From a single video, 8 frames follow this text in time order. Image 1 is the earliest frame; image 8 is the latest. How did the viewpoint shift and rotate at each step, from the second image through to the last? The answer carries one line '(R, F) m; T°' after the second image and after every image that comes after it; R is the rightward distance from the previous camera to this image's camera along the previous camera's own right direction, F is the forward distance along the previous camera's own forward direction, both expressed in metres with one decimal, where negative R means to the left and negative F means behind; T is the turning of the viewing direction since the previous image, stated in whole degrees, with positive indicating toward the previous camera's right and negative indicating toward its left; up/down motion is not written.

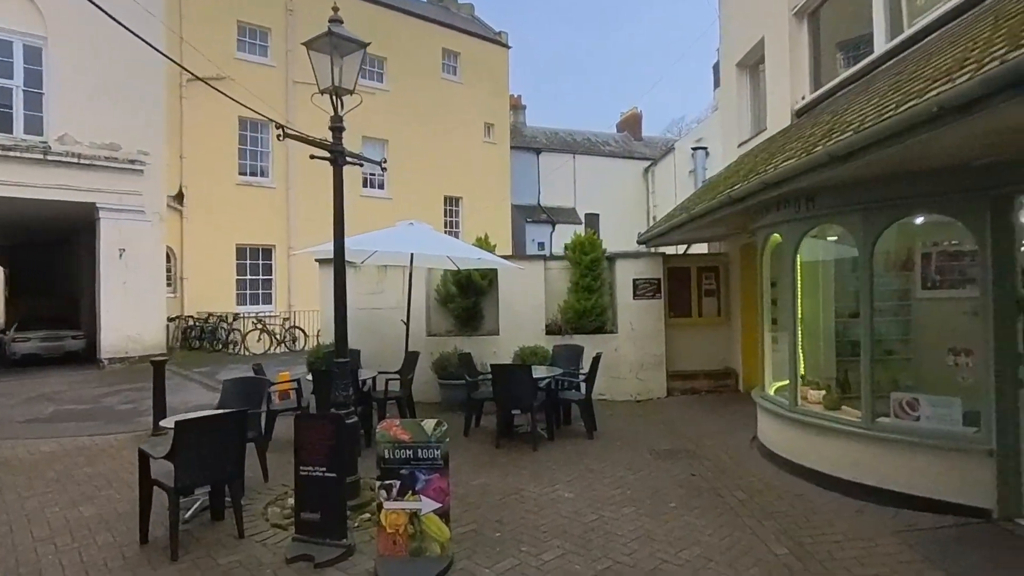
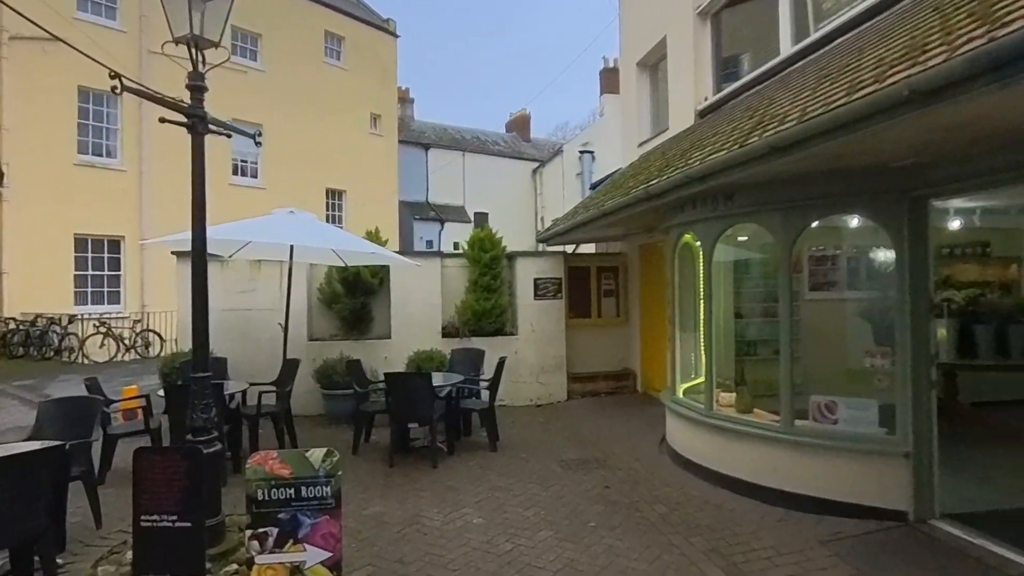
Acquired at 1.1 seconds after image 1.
(-0.2, +0.7) m; +11°
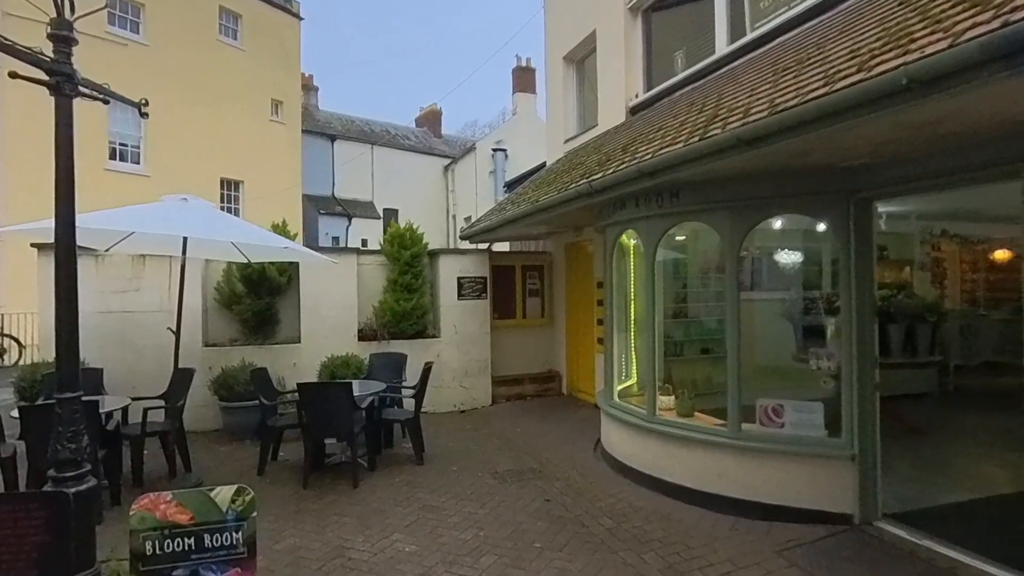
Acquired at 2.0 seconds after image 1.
(-0.2, +0.5) m; +9°
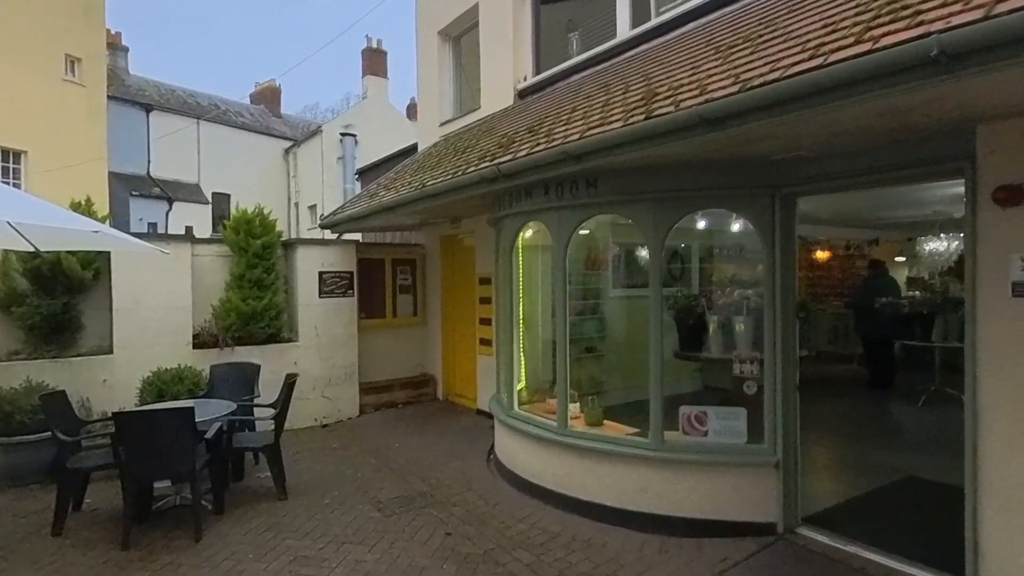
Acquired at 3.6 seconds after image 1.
(-0.4, +0.8) m; +15°
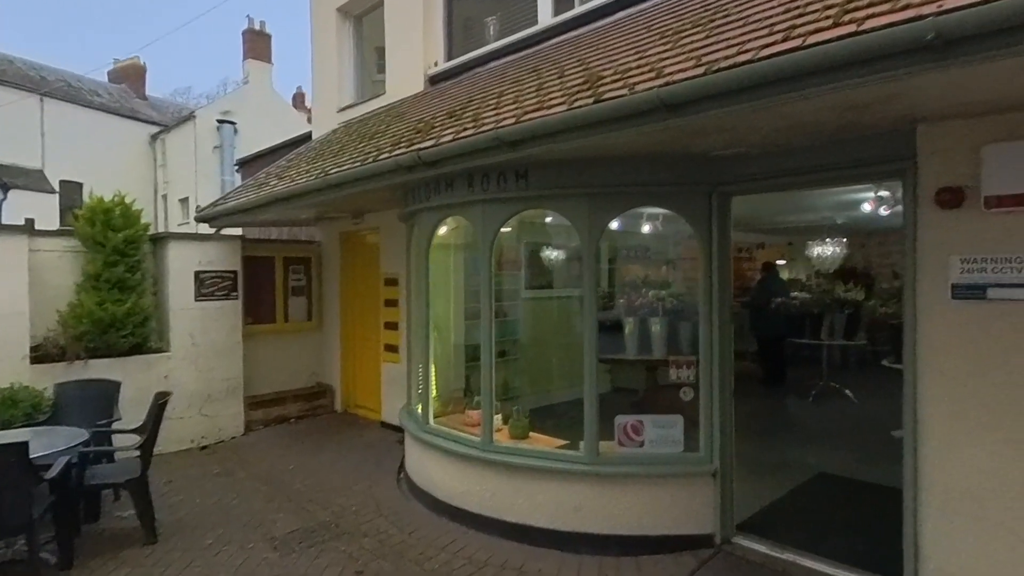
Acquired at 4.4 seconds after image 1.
(-0.2, +0.5) m; +10°
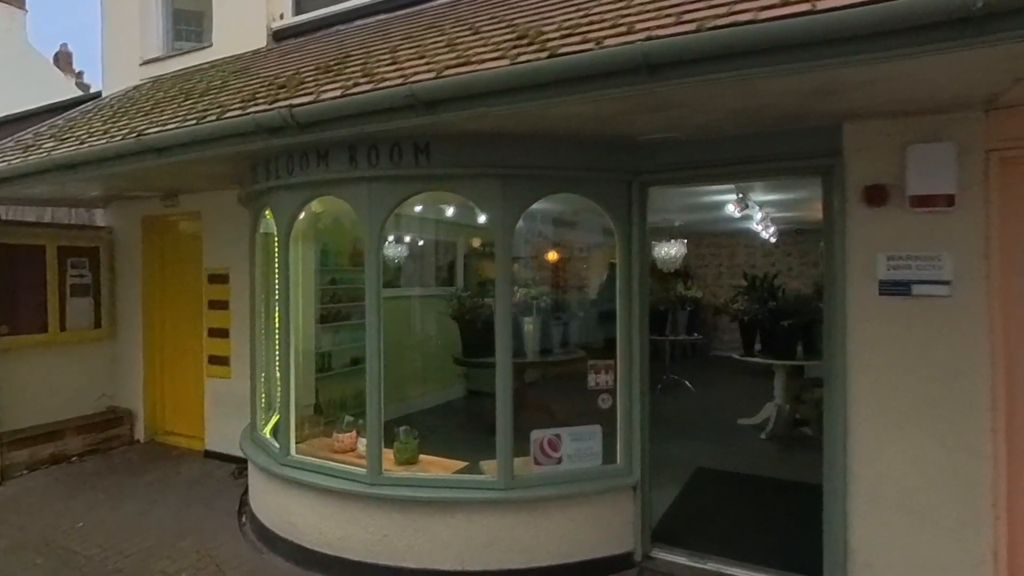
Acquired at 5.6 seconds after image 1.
(-0.5, +0.7) m; +18°
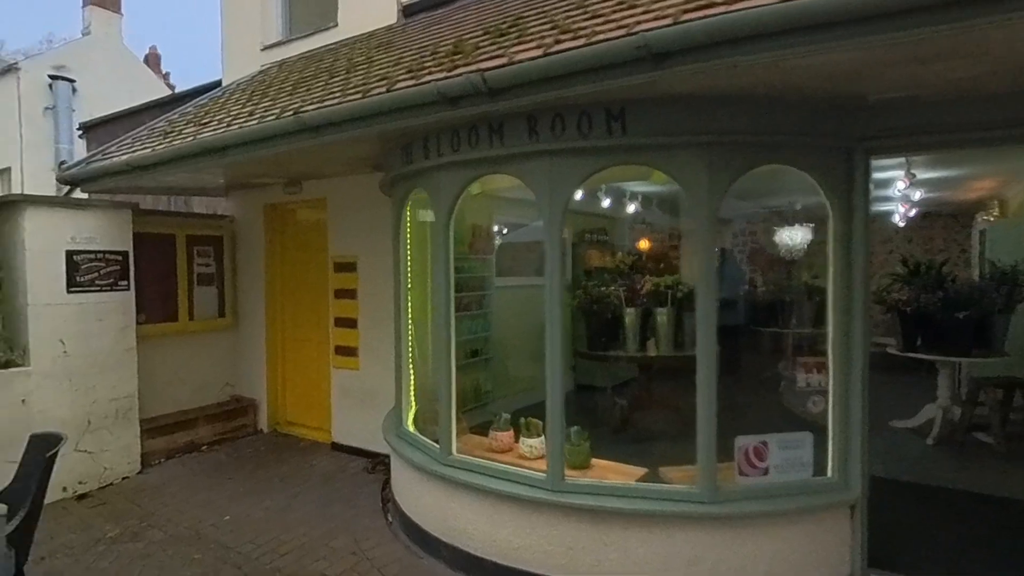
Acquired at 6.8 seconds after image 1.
(-0.8, +0.4) m; -6°
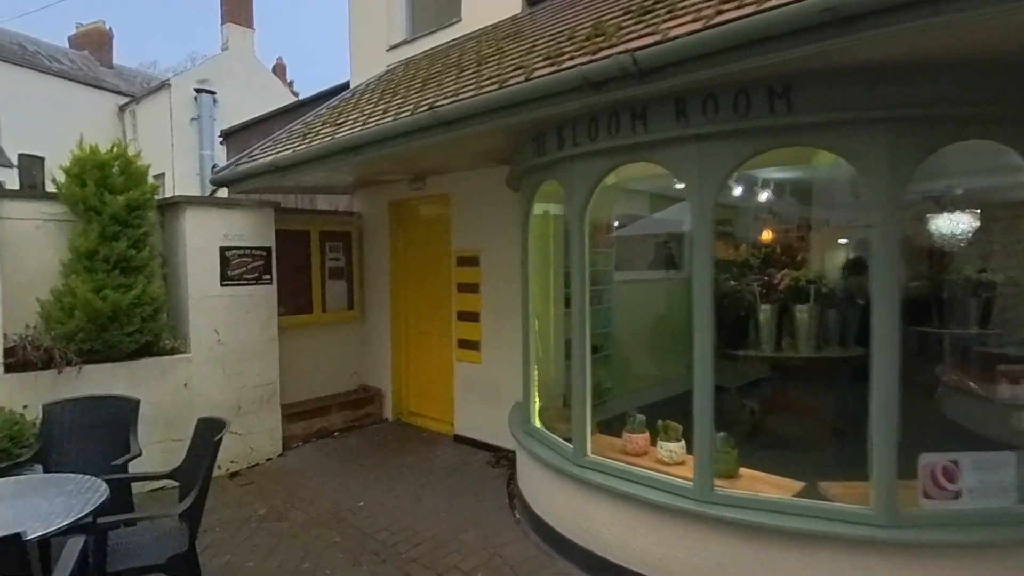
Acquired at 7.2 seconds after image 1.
(-0.2, +0.1) m; -10°
